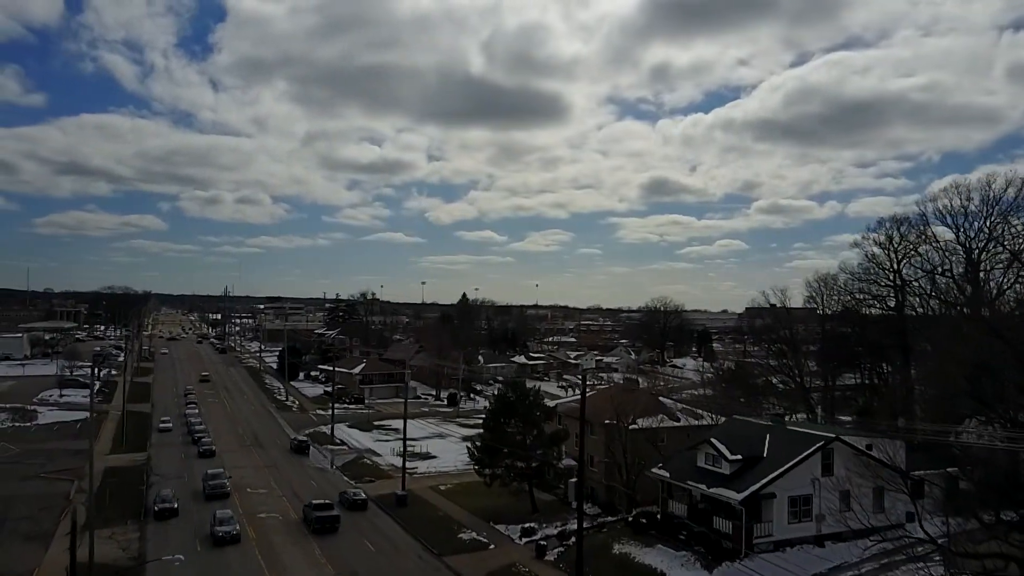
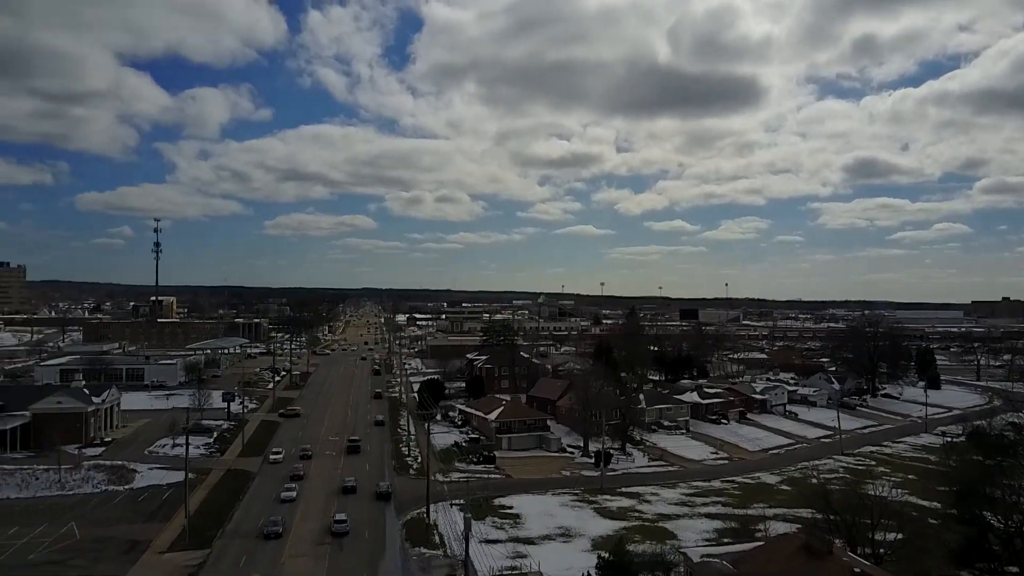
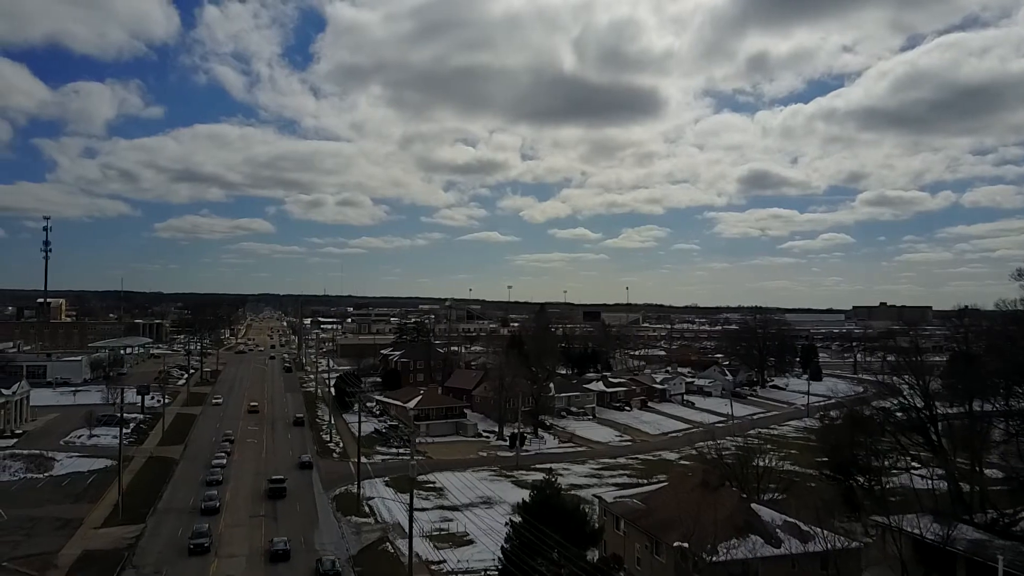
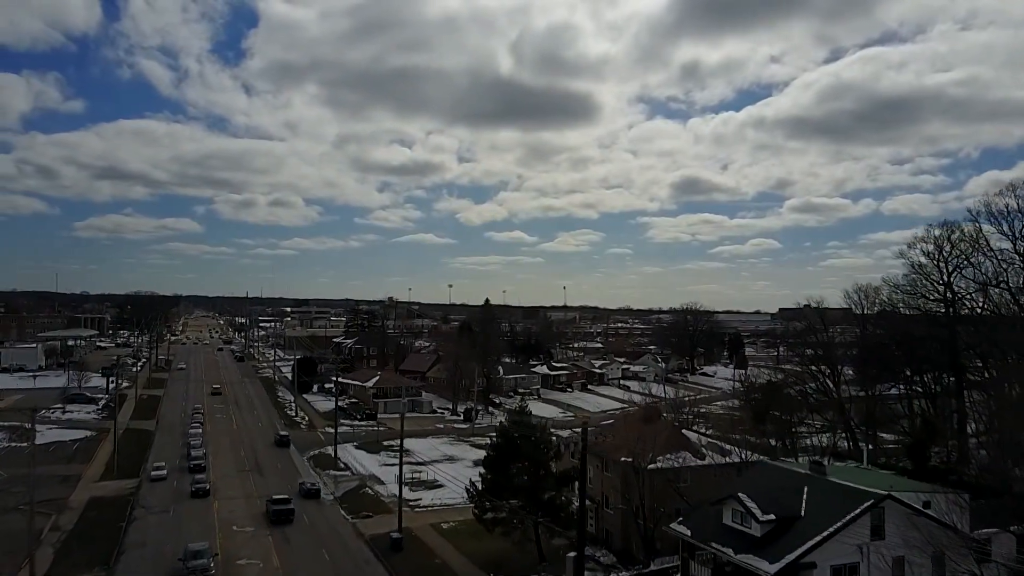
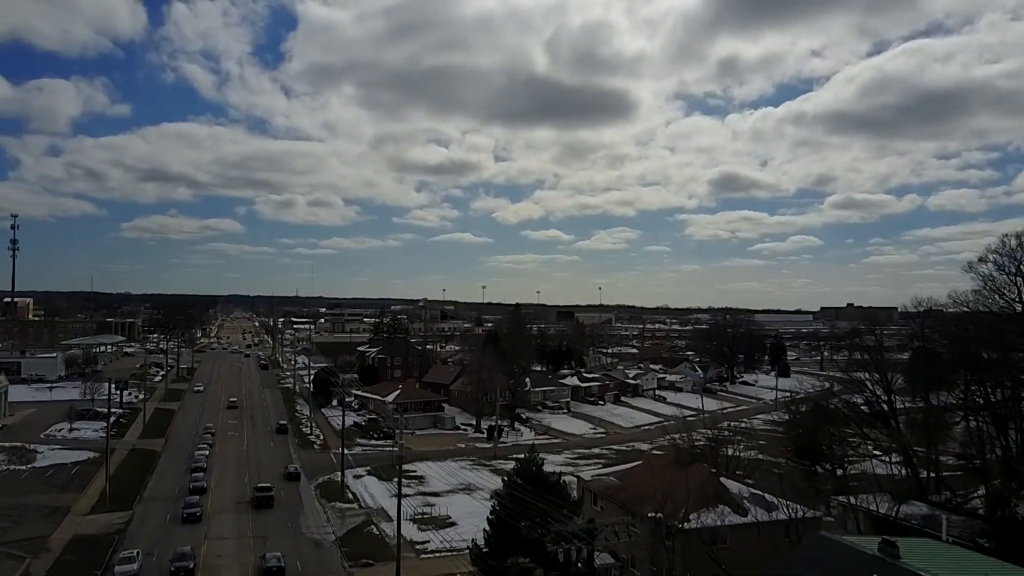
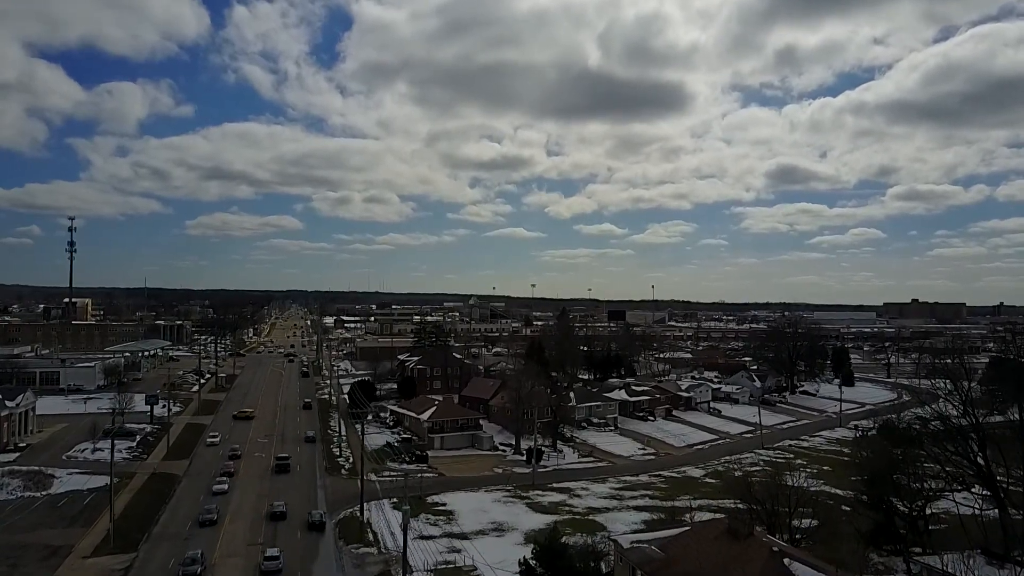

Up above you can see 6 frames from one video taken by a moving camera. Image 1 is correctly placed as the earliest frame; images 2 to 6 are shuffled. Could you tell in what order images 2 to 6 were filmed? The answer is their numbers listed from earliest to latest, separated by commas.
4, 5, 3, 6, 2
